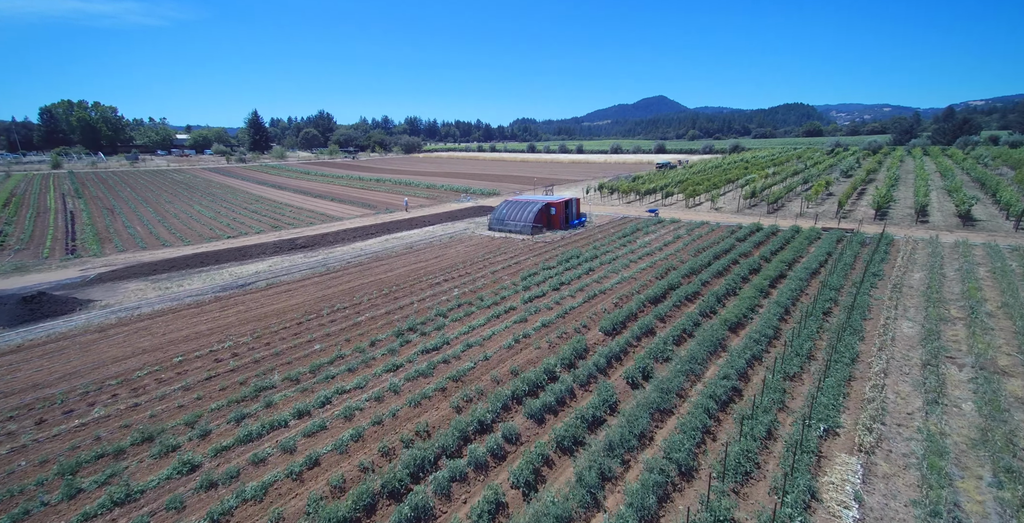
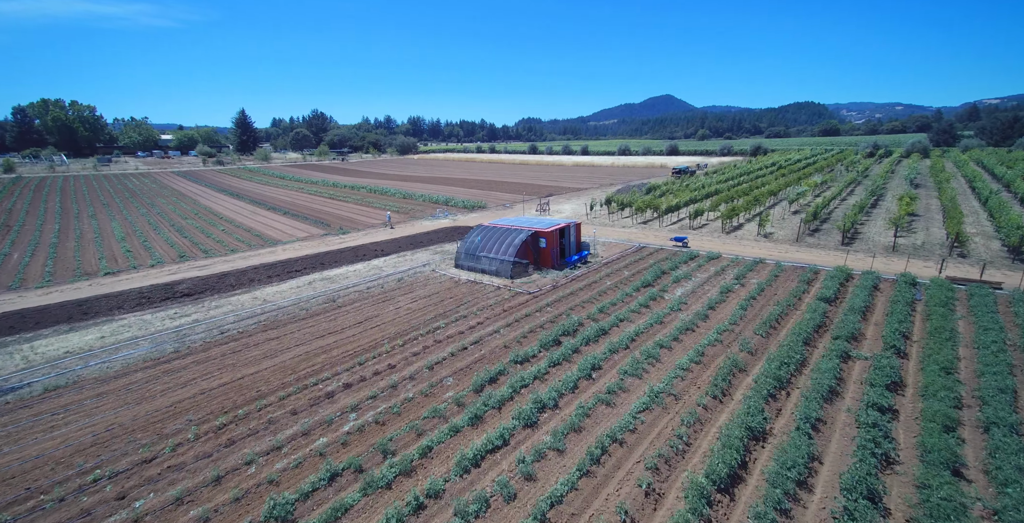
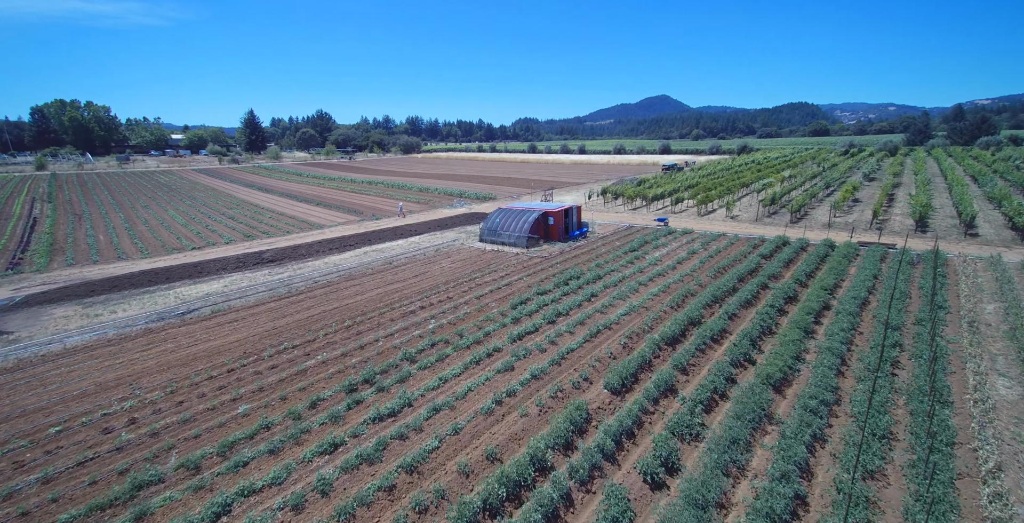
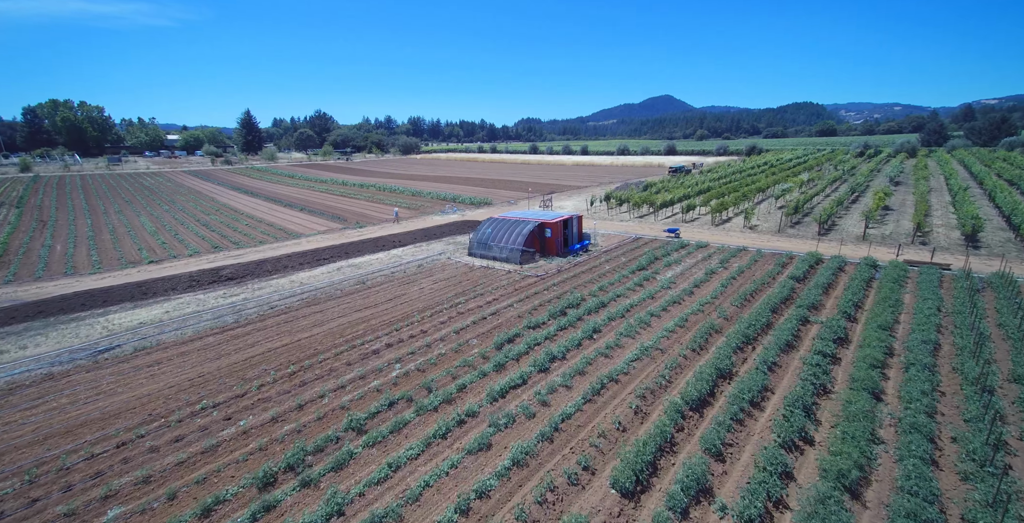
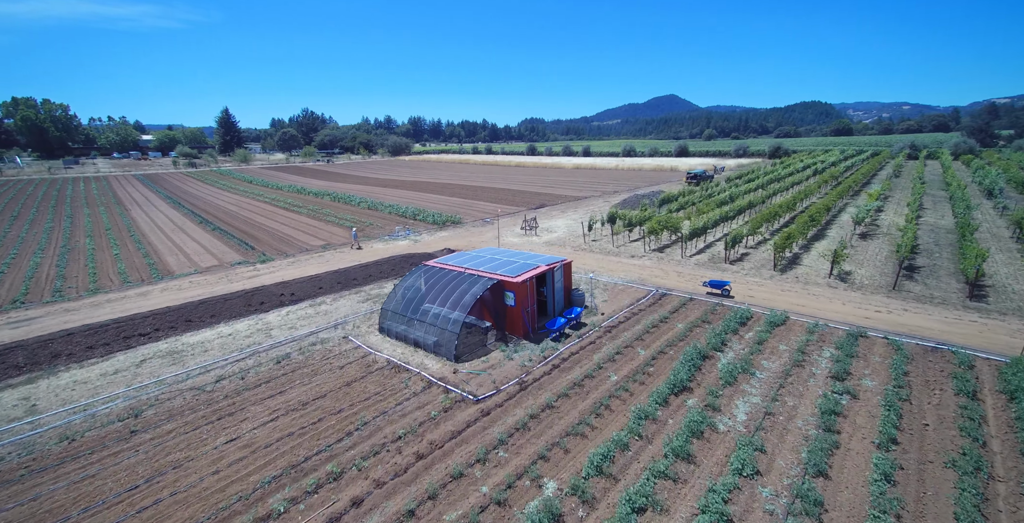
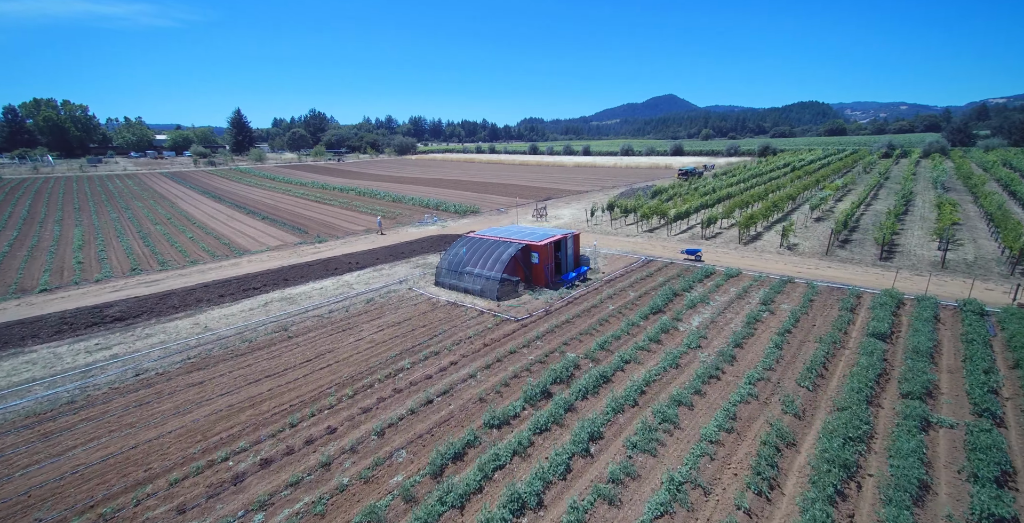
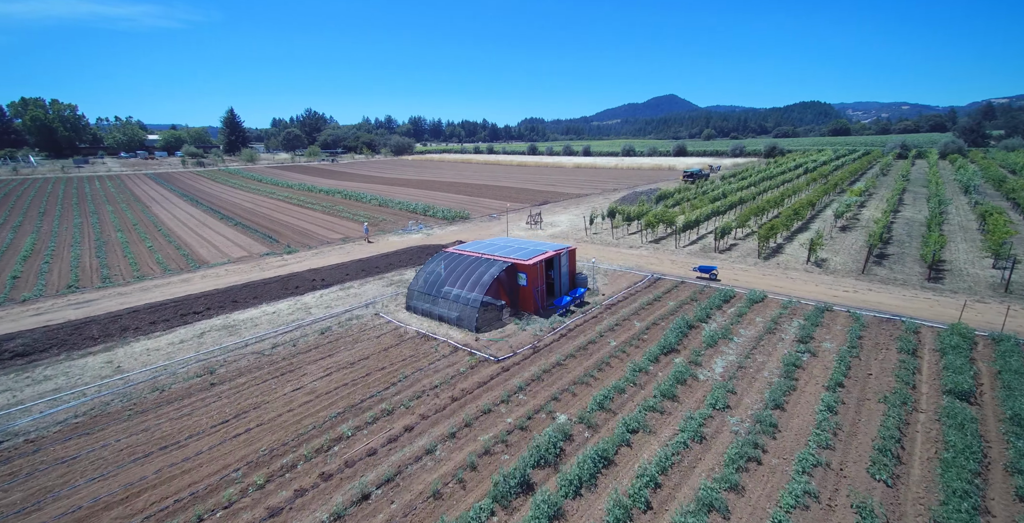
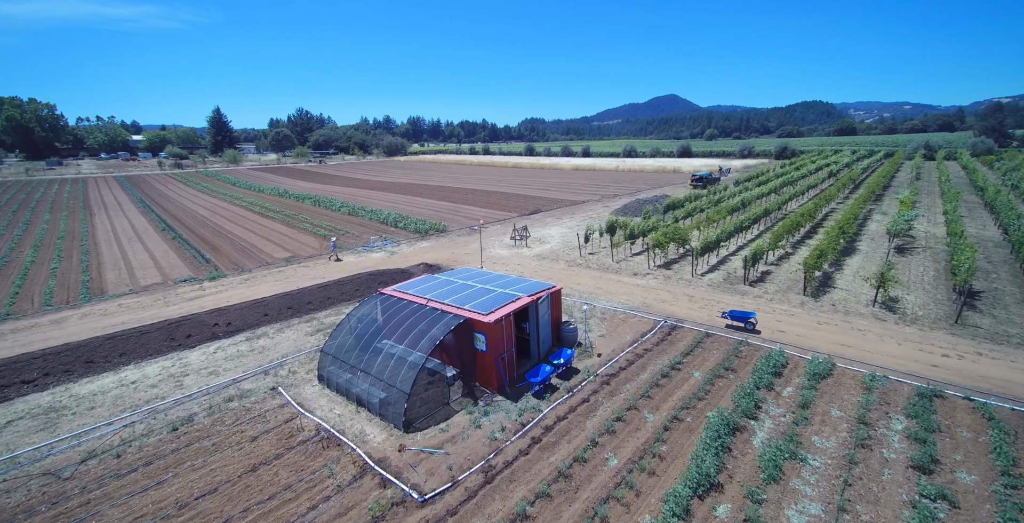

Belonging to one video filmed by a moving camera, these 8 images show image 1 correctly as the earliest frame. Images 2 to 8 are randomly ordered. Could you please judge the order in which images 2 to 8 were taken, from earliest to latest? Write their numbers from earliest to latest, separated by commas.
3, 4, 2, 6, 7, 5, 8
